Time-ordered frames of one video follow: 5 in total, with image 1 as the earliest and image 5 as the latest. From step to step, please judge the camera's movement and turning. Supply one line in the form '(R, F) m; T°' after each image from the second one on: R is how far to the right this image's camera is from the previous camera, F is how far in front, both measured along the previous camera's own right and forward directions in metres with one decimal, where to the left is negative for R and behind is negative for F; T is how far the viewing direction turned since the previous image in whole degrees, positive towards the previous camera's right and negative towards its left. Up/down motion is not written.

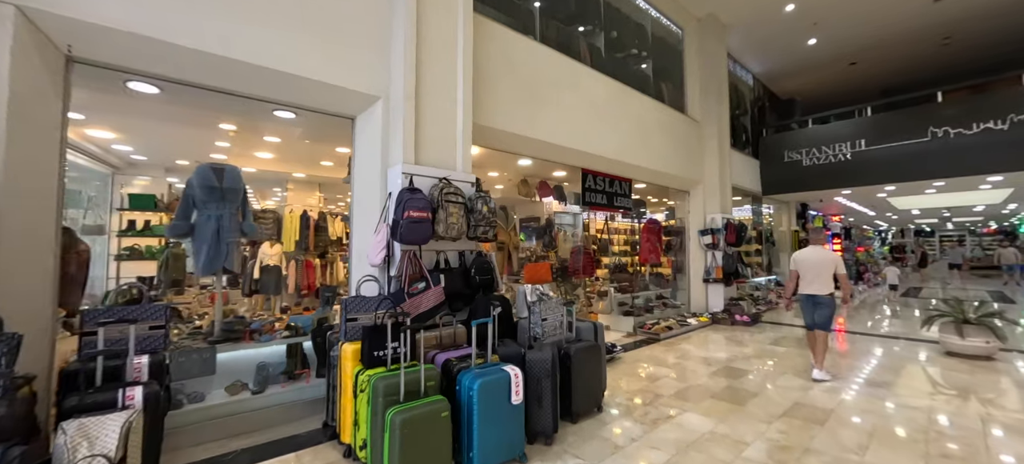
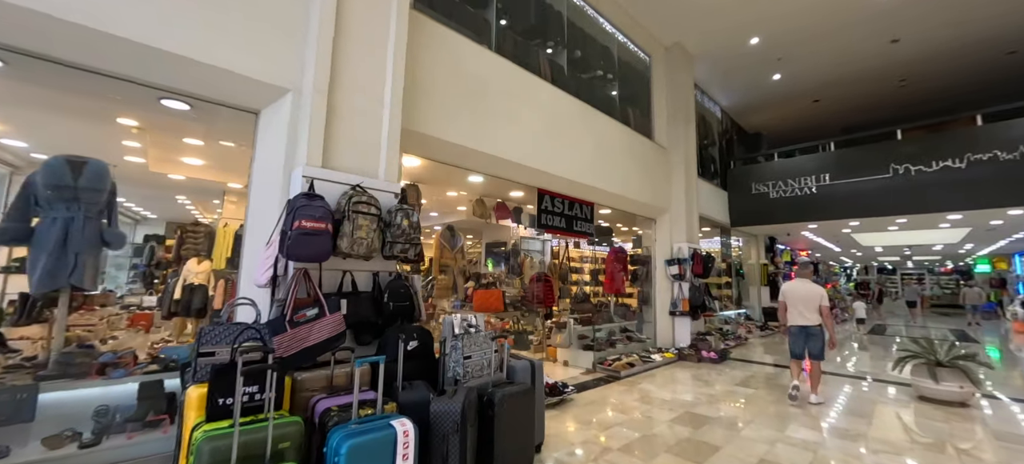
(+0.4, +0.5) m; +3°
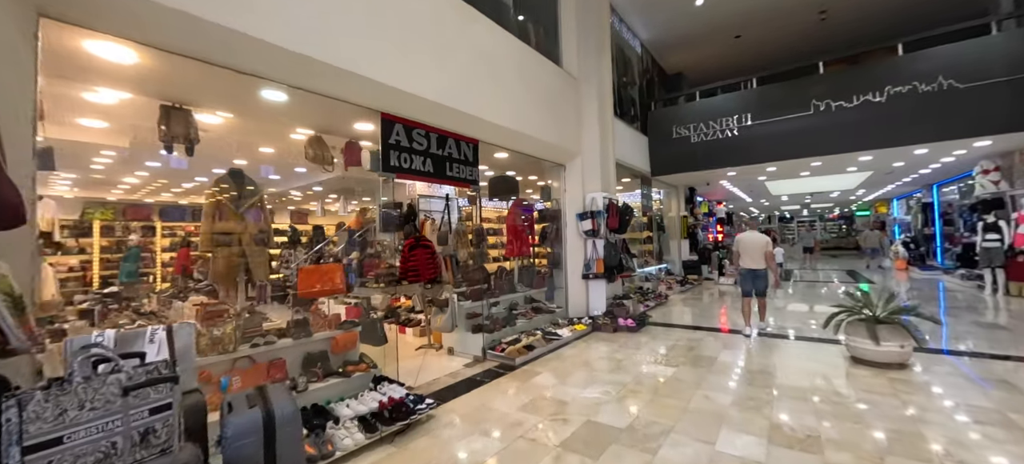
(+0.9, +1.4) m; +9°
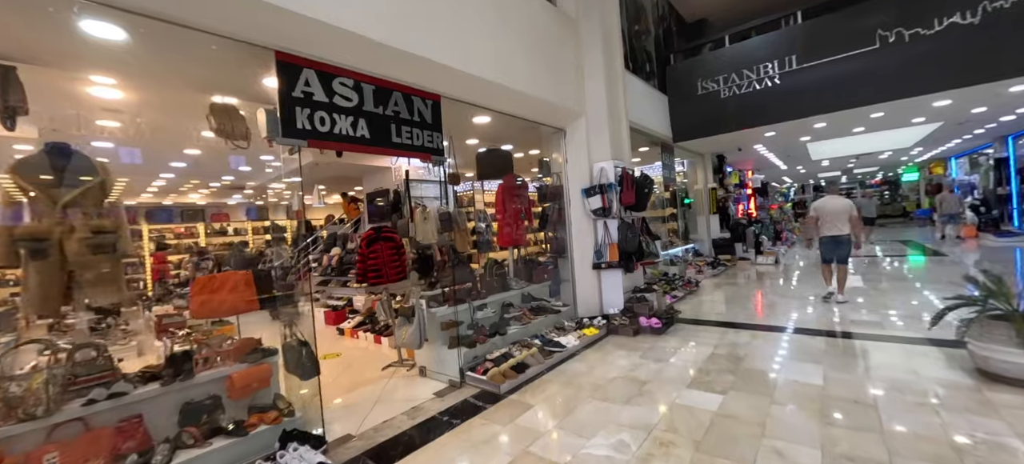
(+0.3, +1.1) m; -3°
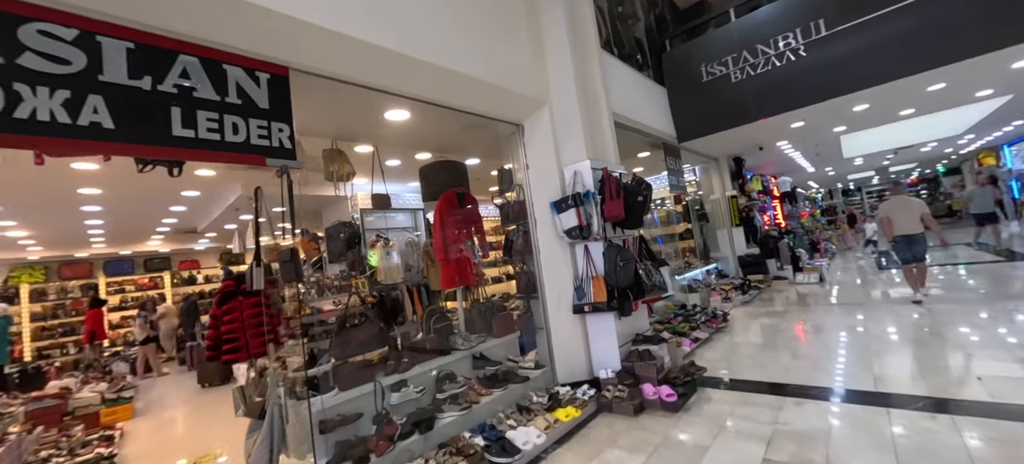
(+0.6, +1.3) m; -2°
